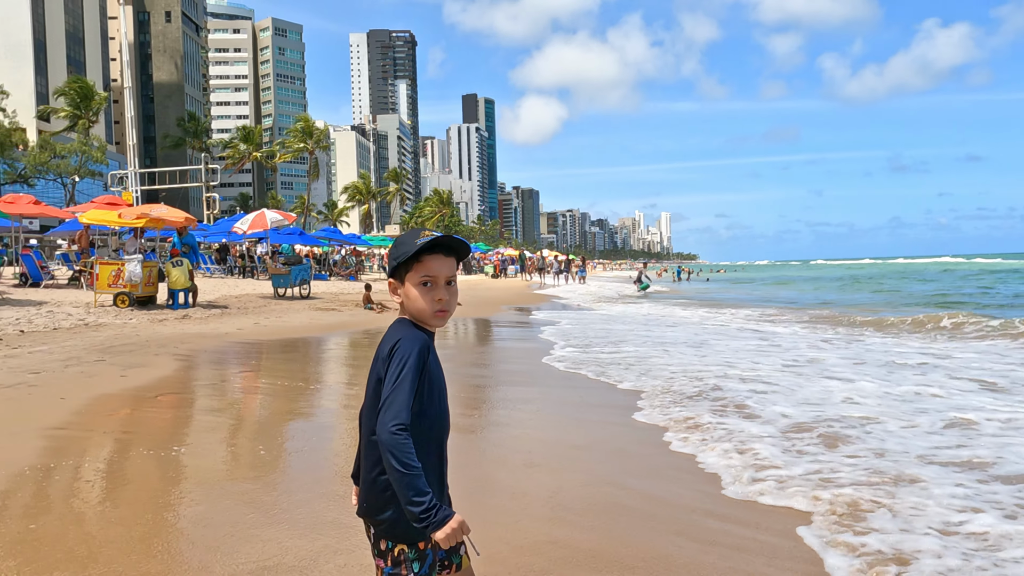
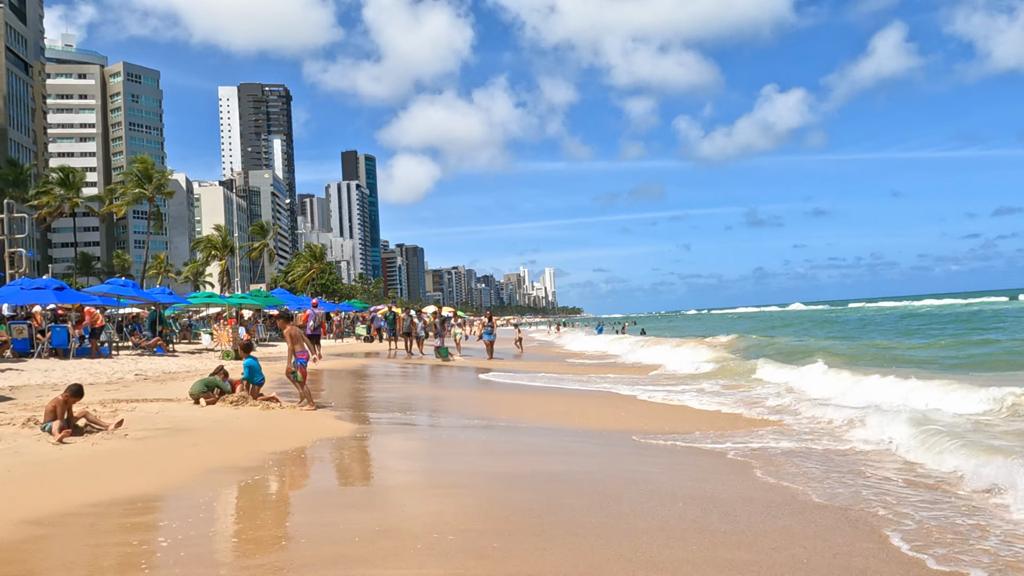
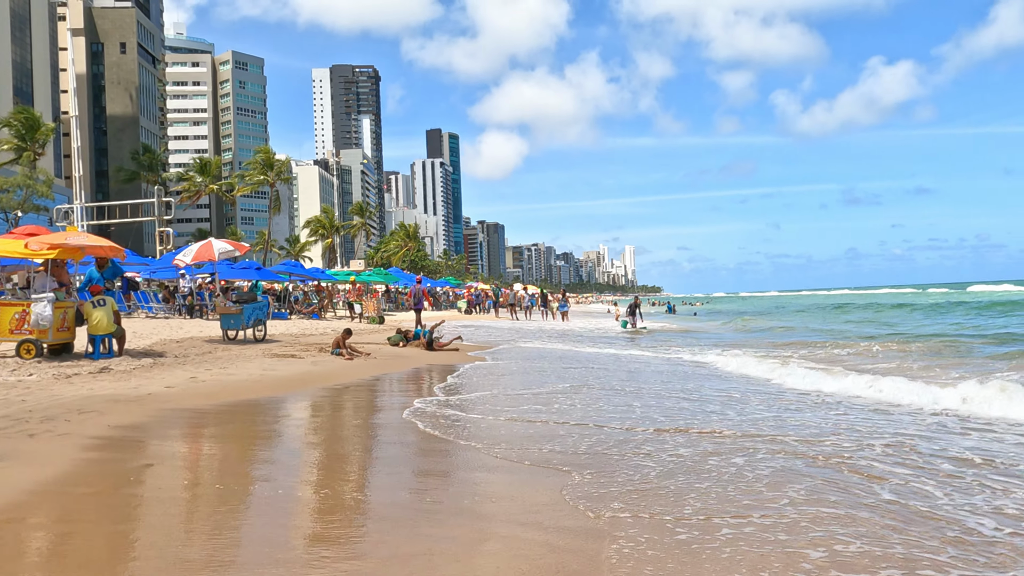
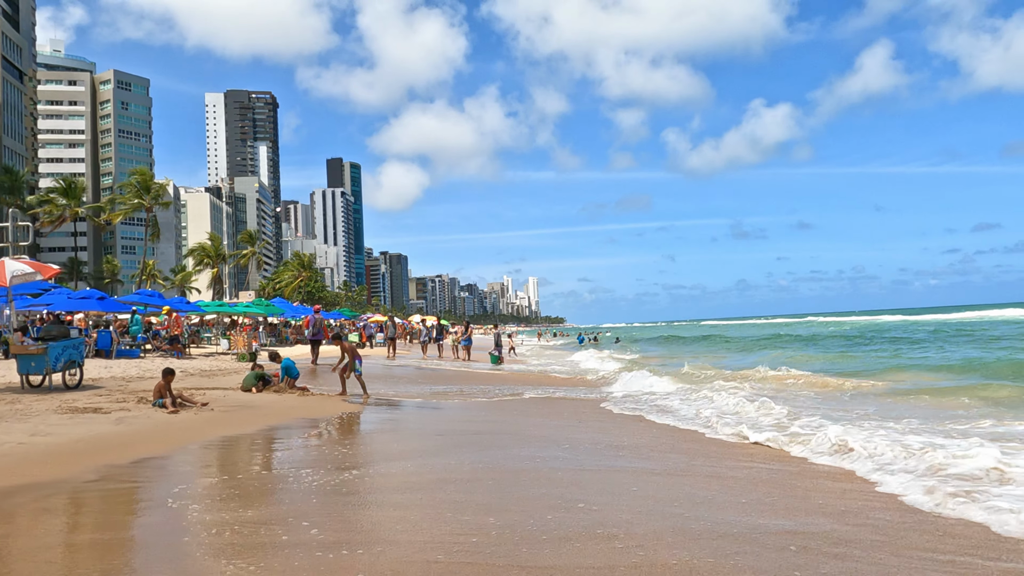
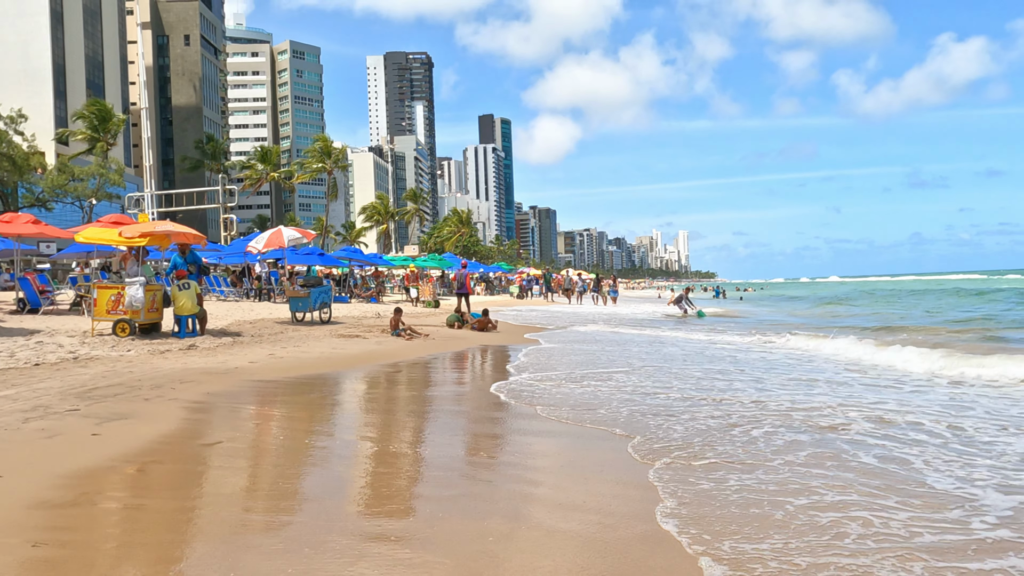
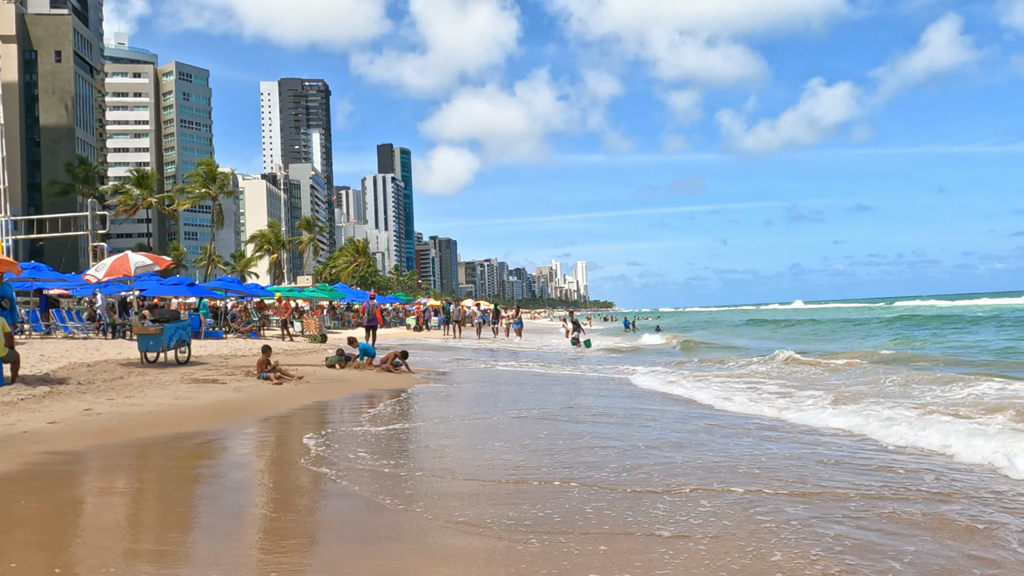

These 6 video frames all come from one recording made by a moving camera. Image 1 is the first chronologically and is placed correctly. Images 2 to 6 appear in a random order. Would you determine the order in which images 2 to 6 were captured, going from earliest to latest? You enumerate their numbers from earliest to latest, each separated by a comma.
5, 3, 6, 4, 2
